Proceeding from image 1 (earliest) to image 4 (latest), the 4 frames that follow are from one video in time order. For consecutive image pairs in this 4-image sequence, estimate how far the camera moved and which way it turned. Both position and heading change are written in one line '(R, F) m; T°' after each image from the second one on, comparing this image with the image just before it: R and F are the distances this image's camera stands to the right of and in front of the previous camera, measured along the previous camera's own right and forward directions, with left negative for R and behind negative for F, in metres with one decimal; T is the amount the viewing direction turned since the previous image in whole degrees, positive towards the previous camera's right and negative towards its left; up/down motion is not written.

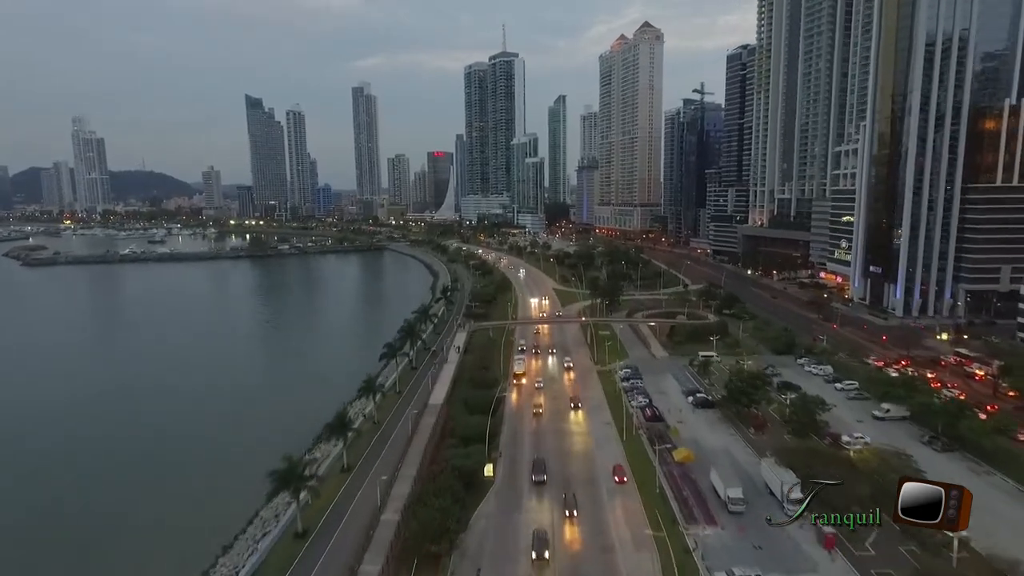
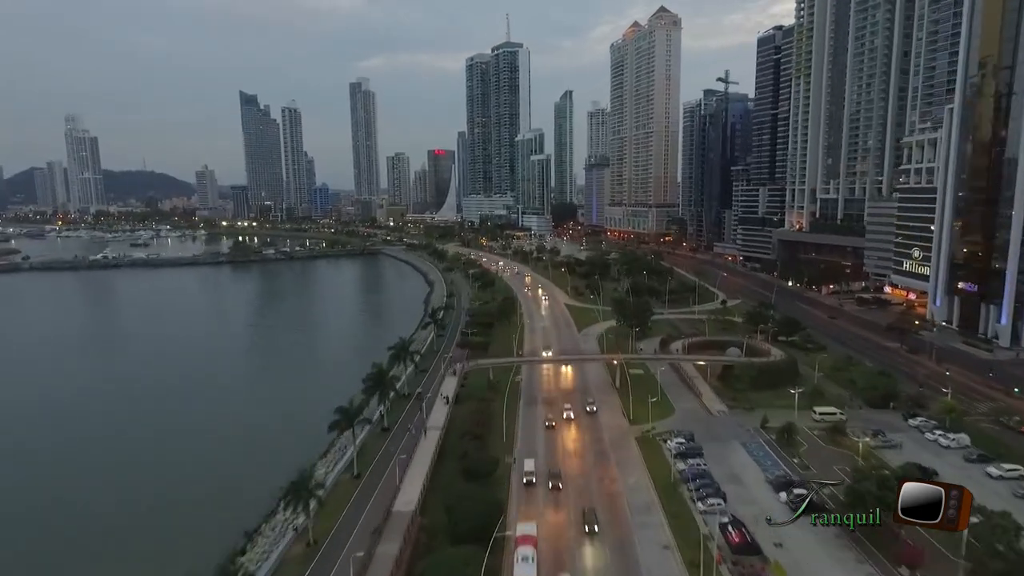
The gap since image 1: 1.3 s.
(-0.1, +12.7) m; 0°
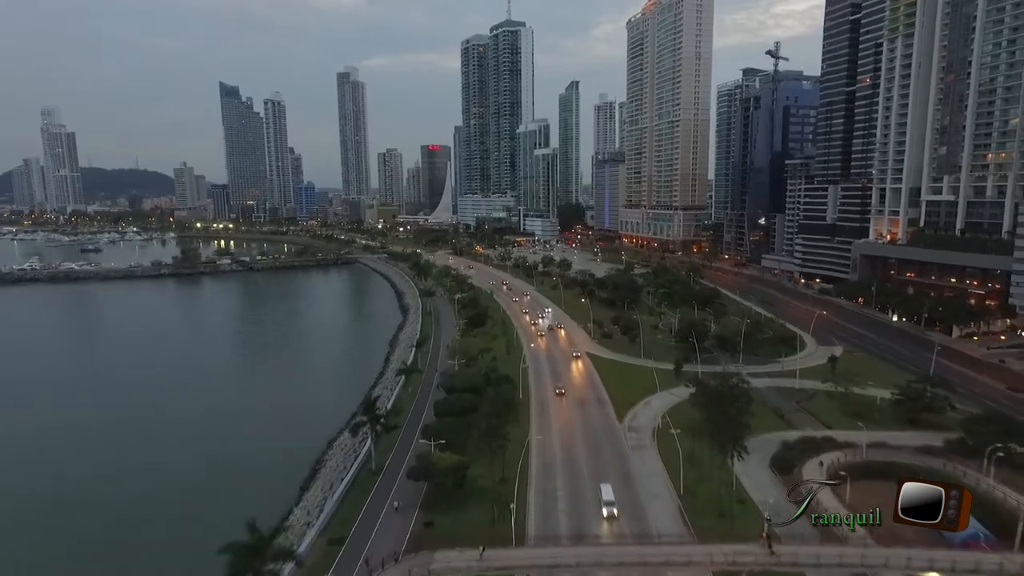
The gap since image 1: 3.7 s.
(+0.1, +23.2) m; 0°
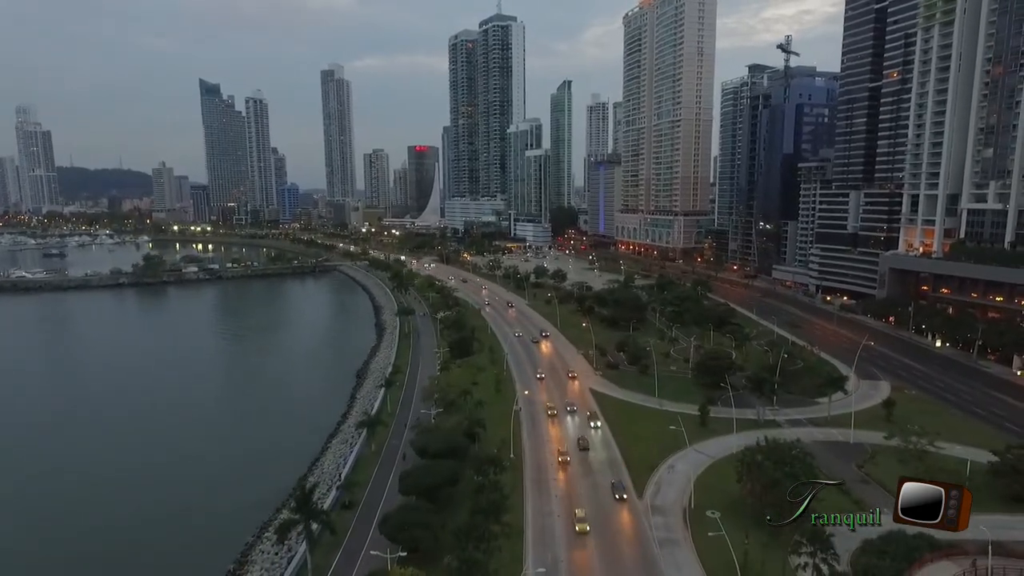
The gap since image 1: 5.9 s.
(0.0, +8.2) m; +1°
